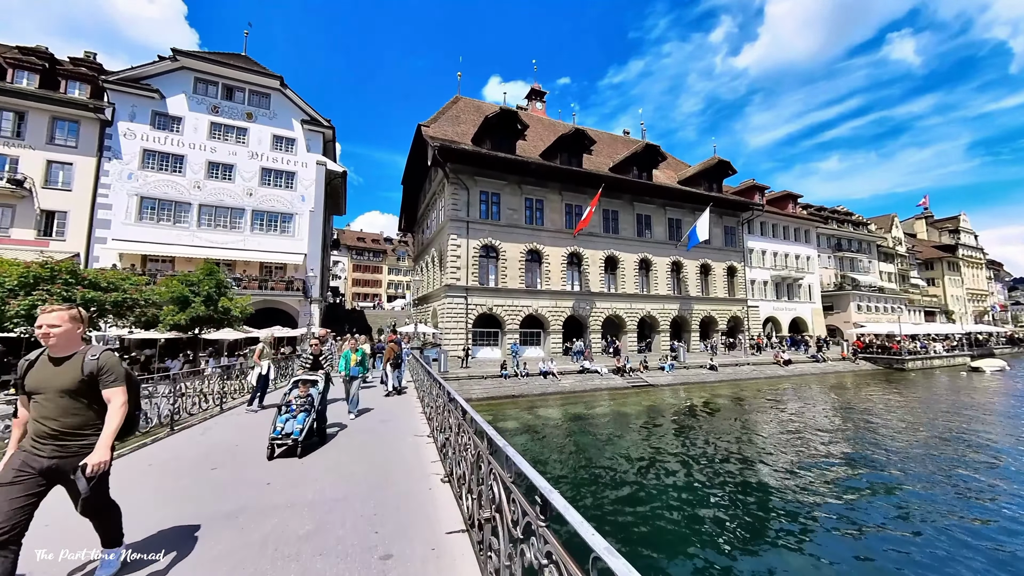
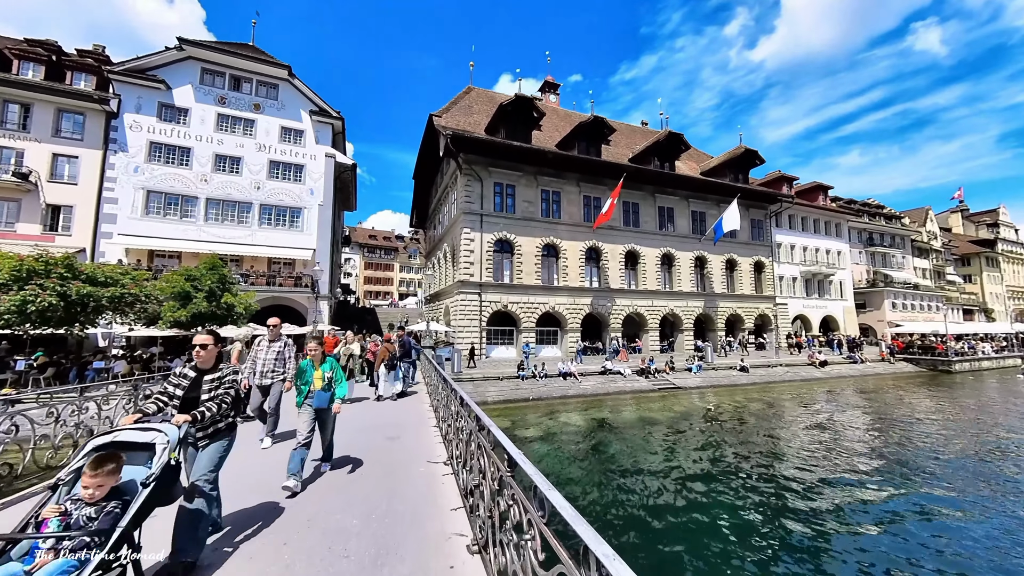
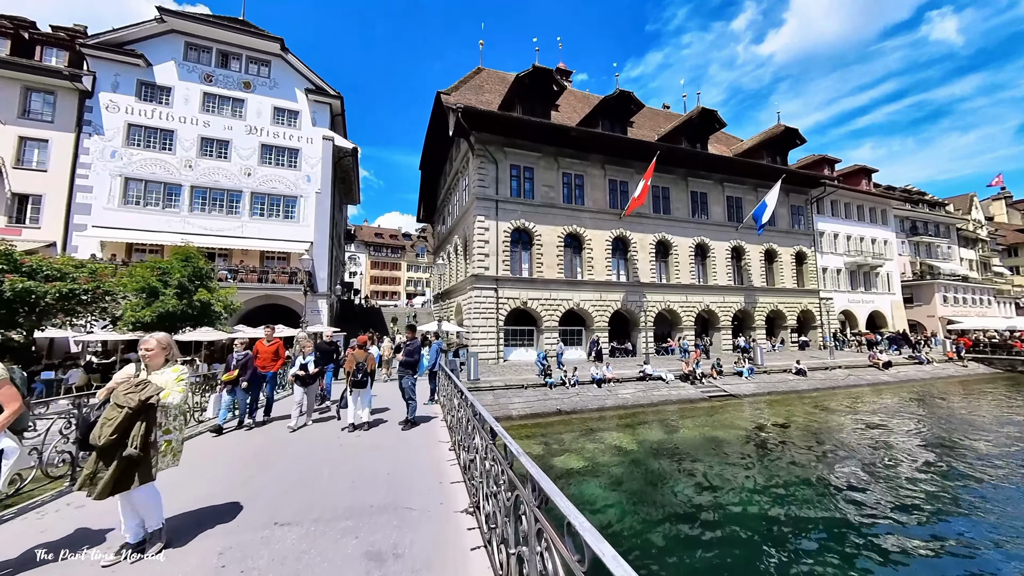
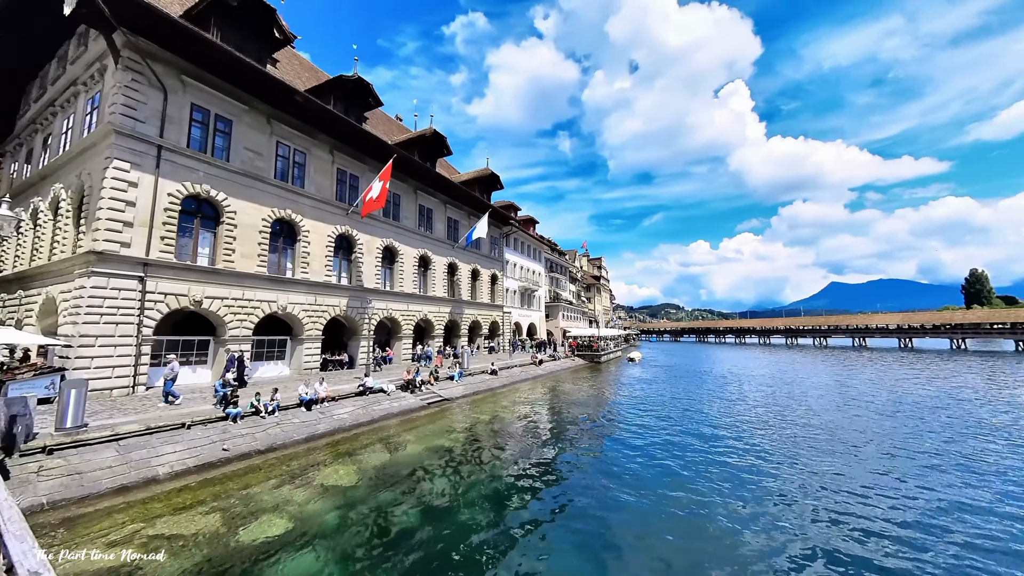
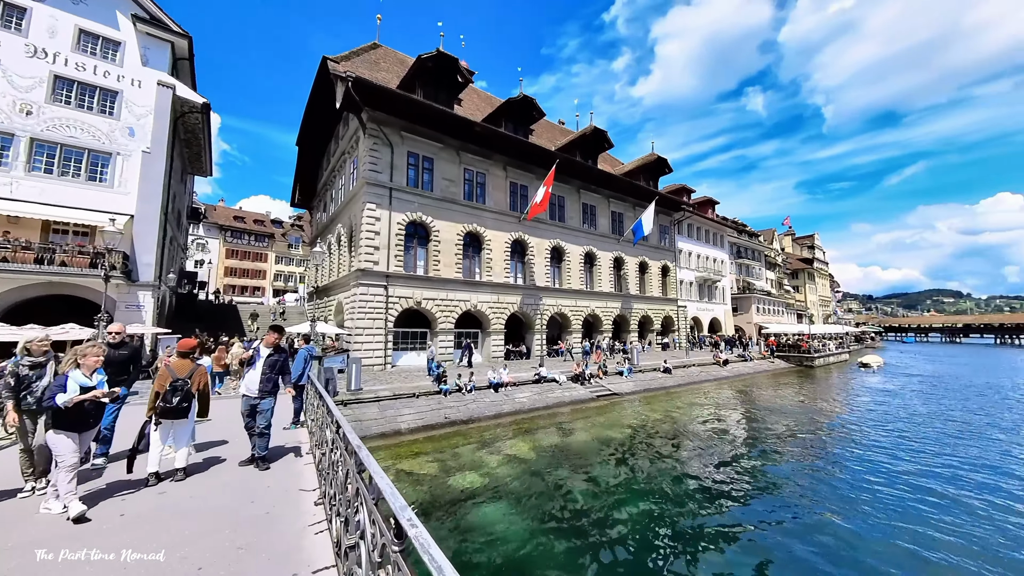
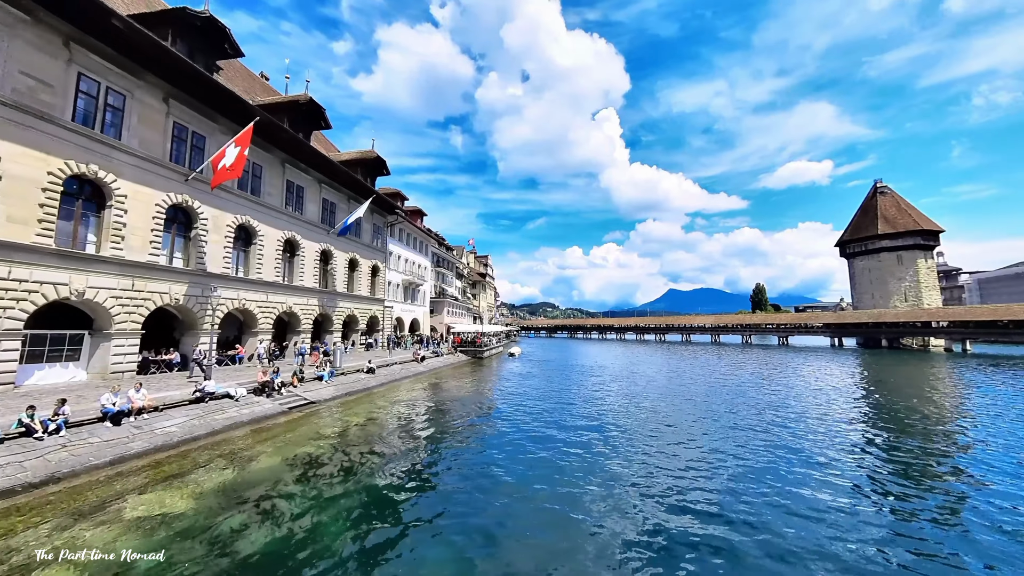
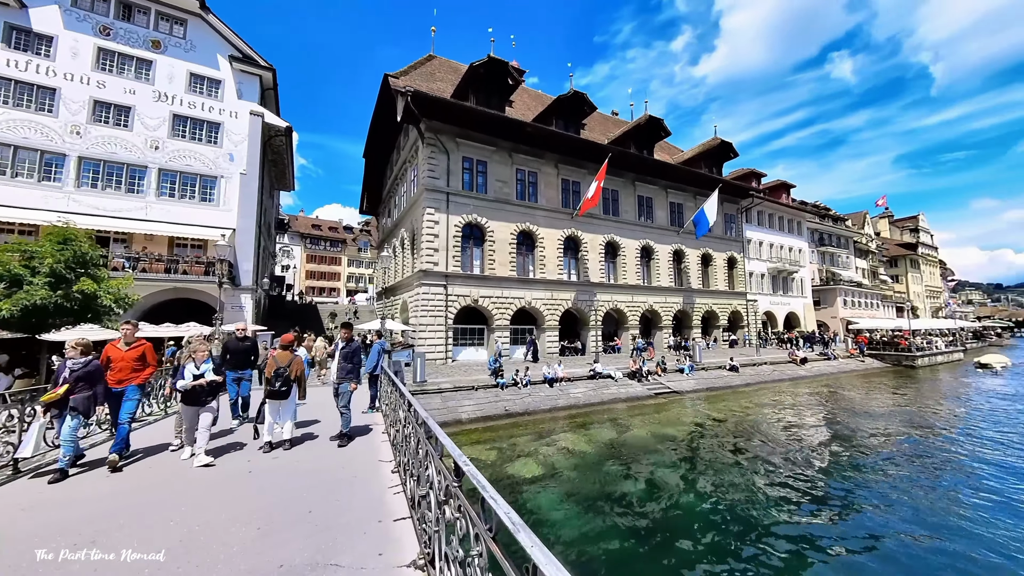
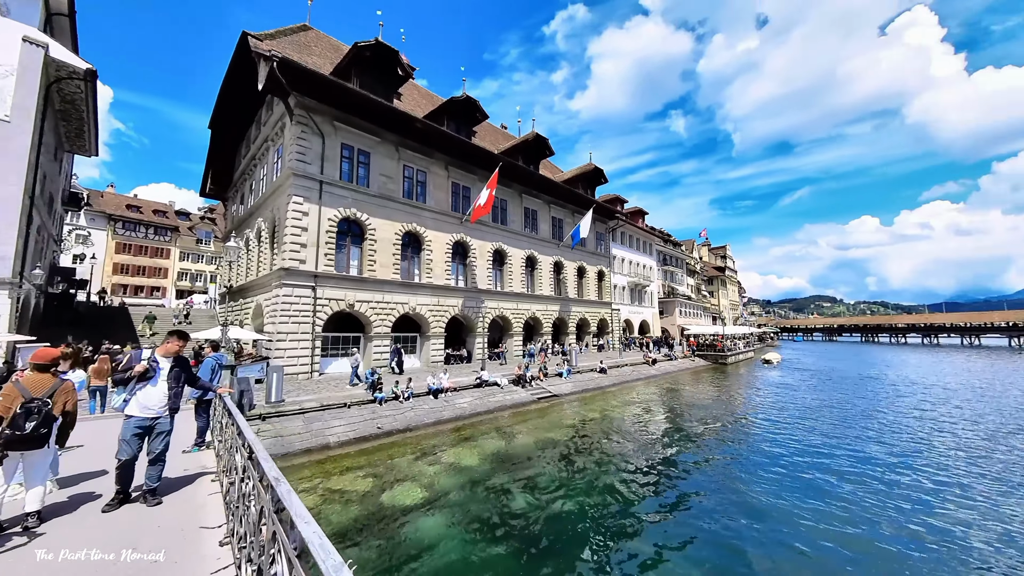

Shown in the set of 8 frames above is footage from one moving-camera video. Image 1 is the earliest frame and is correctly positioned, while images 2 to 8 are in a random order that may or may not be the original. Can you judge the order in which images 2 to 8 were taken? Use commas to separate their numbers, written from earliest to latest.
2, 3, 7, 5, 8, 4, 6
